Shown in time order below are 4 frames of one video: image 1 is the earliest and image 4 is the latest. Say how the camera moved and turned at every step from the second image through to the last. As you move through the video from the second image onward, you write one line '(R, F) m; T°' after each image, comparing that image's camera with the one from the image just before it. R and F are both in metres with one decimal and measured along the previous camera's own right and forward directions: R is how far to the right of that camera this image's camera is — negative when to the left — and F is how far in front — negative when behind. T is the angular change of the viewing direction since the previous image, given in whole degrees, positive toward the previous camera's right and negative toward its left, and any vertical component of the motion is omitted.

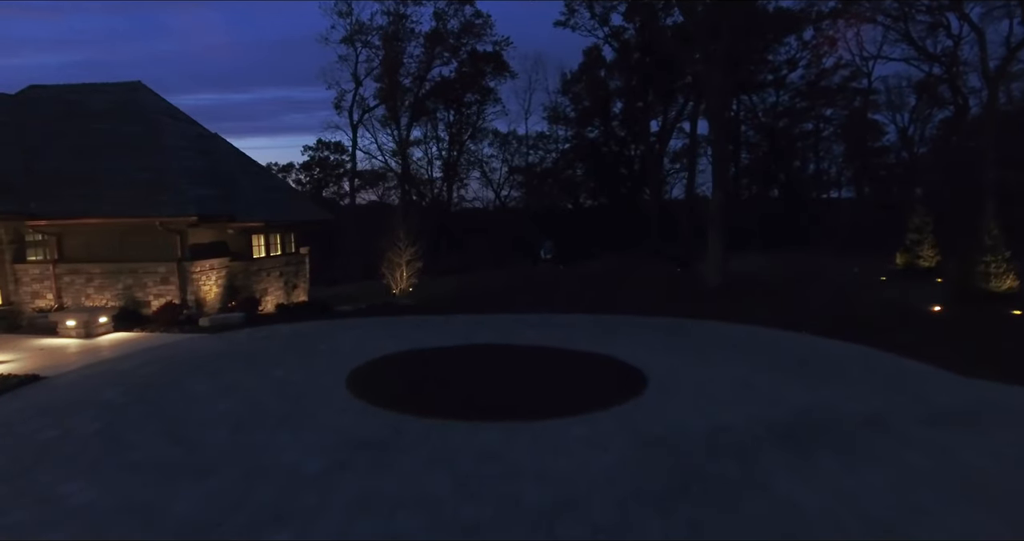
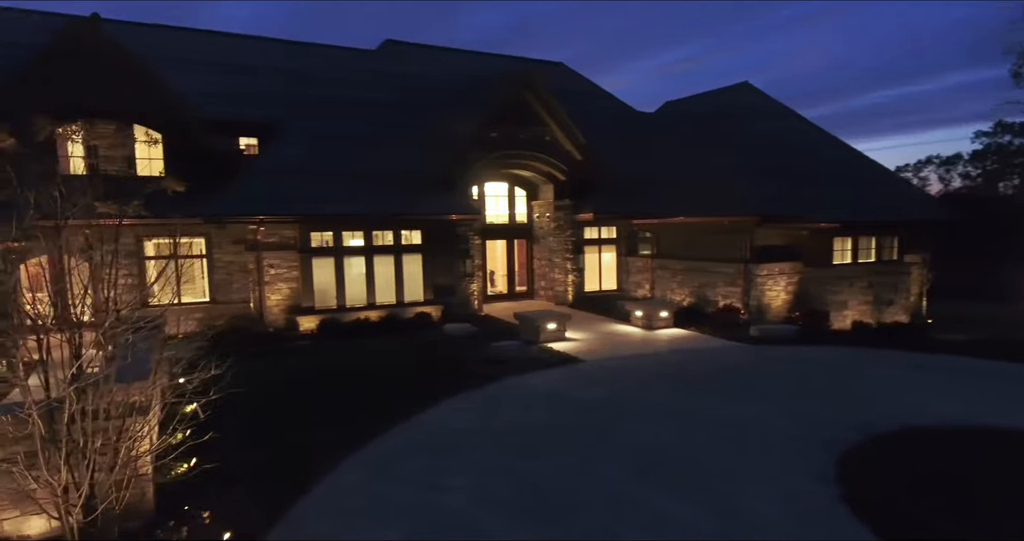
(+0.9, +2.2) m; -55°
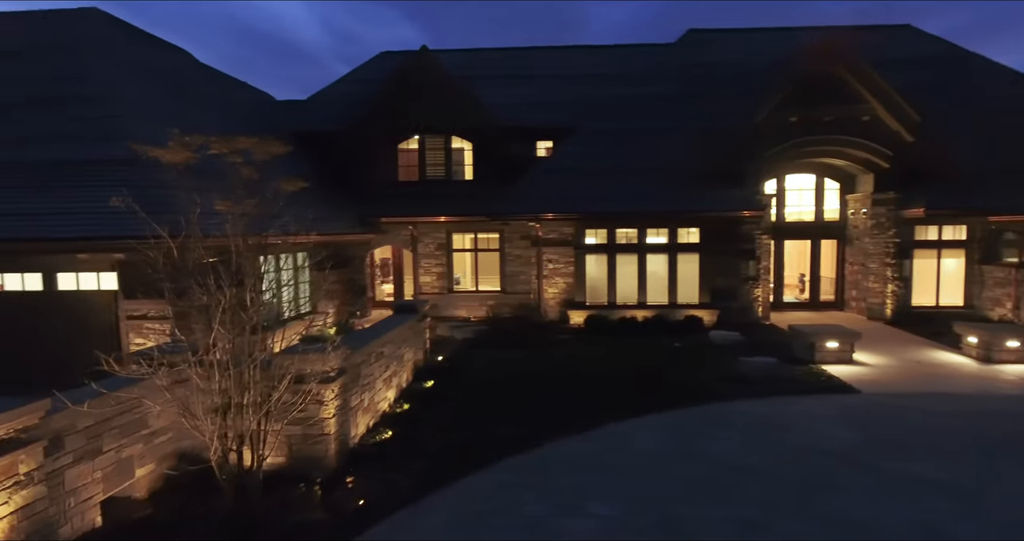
(+1.6, +0.9) m; -31°
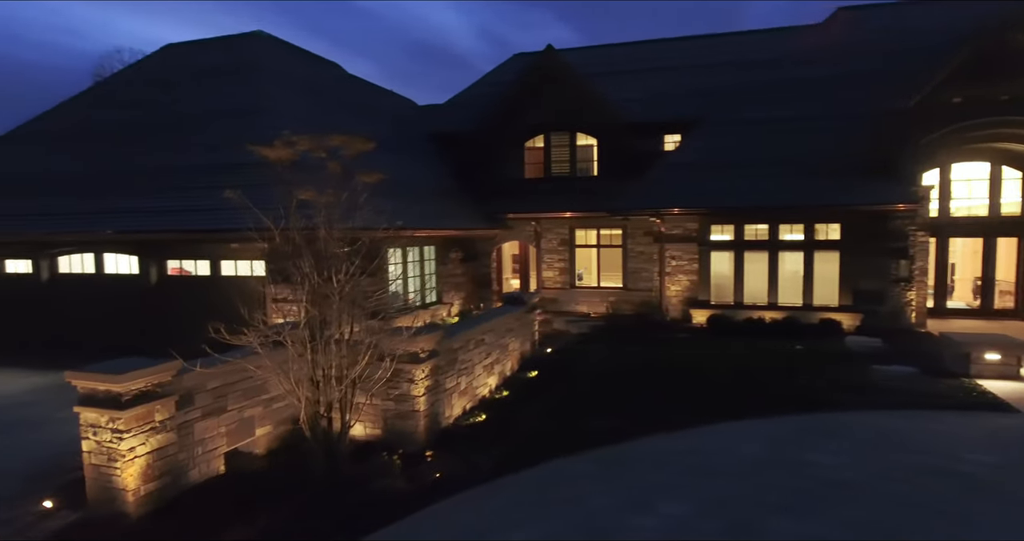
(+0.6, 0.0) m; -13°
